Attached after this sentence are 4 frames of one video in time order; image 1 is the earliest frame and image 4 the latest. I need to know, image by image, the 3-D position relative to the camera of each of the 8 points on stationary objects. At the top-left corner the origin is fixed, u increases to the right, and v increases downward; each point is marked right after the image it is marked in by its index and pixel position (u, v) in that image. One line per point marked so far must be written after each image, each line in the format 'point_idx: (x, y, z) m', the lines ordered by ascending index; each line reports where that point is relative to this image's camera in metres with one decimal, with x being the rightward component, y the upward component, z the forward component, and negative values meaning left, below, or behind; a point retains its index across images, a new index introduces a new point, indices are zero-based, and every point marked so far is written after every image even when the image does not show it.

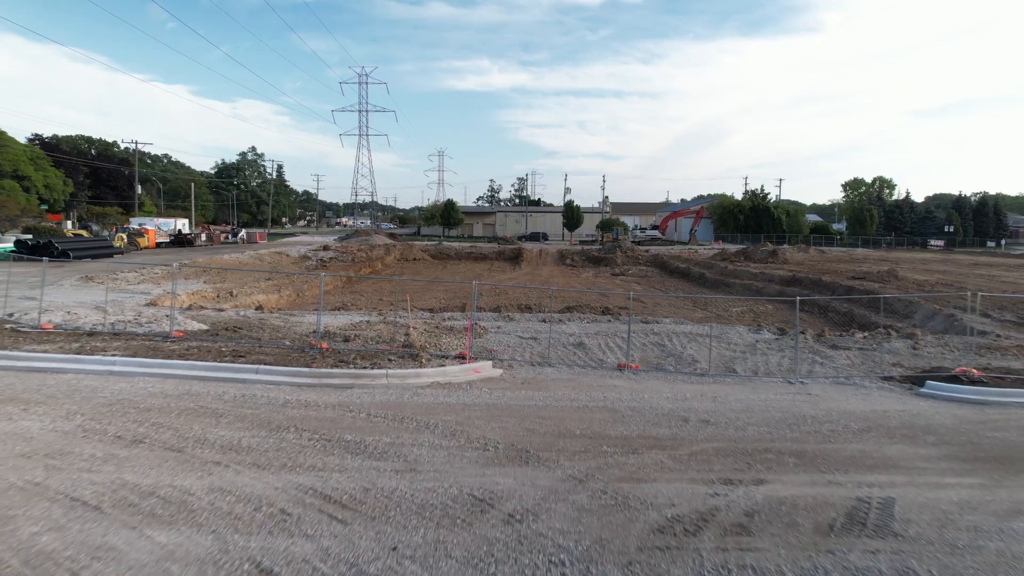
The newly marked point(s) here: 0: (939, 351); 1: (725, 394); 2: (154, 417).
0: (+5.9, -0.9, +9.4) m
1: (+2.1, -1.1, +6.7) m
2: (-2.7, -1.0, +5.0) m
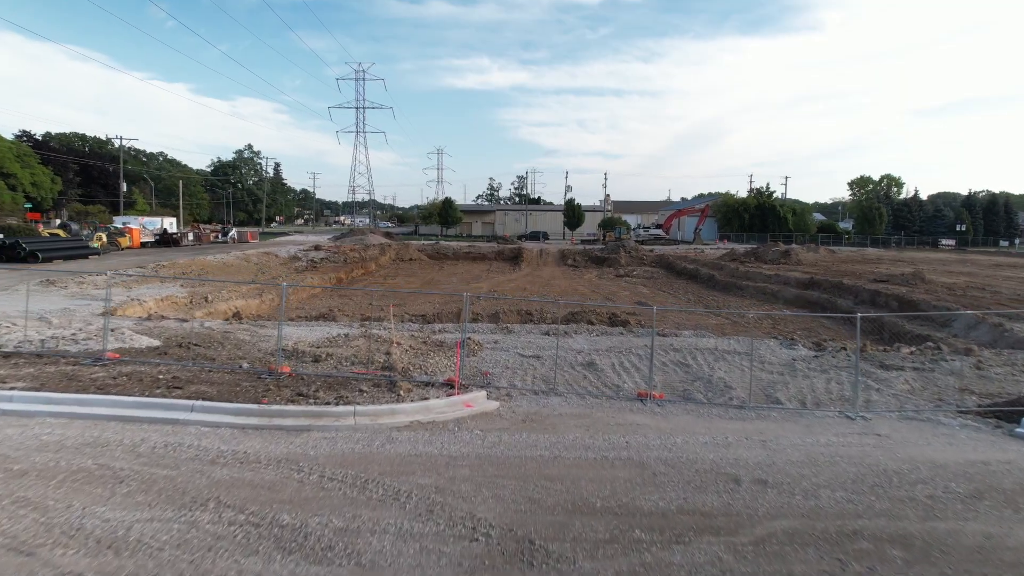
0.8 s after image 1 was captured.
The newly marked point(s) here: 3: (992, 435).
0: (+5.9, -1.0, +8.1) m
1: (+2.1, -1.2, +5.4) m
2: (-2.7, -1.1, +3.7) m
3: (+3.9, -1.2, +5.5) m
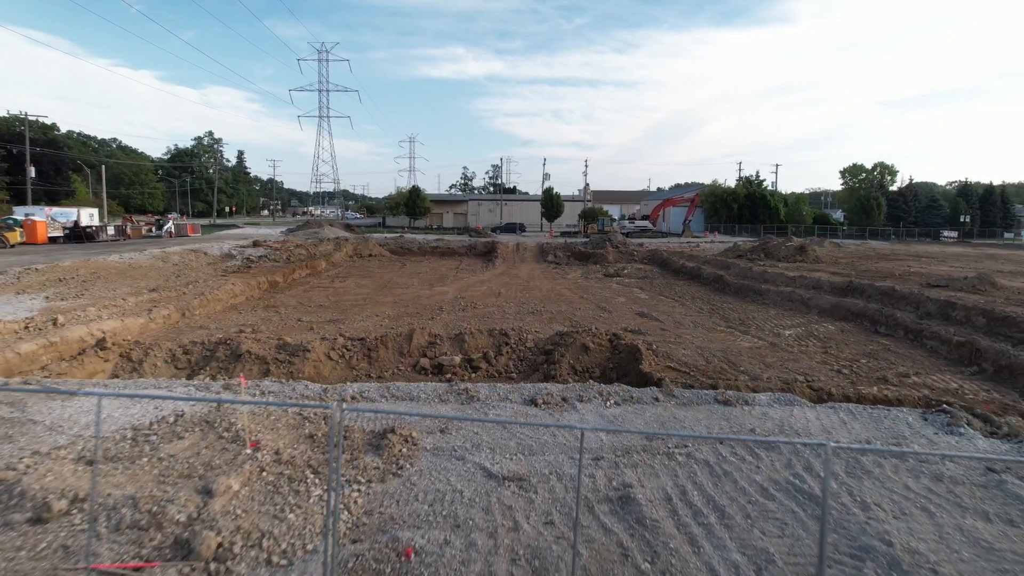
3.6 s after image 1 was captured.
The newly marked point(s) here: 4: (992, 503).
0: (+5.6, -1.3, +4.2) m
1: (+1.9, -1.6, +1.4) m
2: (-2.8, -1.5, -0.4) m
3: (+3.7, -1.6, +1.6) m
4: (+2.9, -1.3, +4.1) m
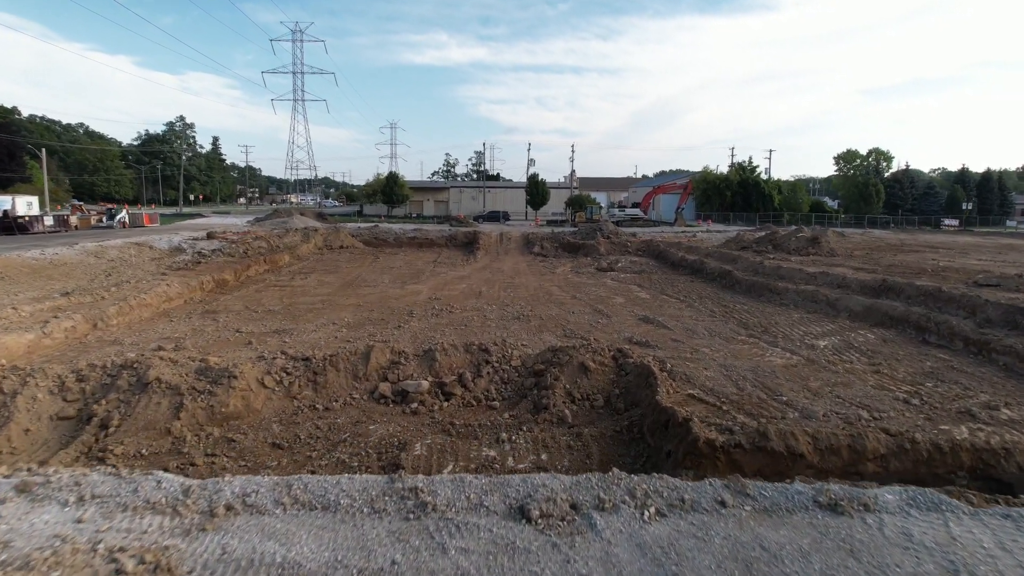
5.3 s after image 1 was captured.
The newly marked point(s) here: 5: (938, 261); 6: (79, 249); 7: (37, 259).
0: (+5.6, -1.6, +2.0) m
1: (+1.9, -1.9, -0.9) m
2: (-2.7, -1.9, -2.9) m
3: (+3.7, -1.8, -0.7) m
4: (+2.8, -1.5, +1.8) m
5: (+12.3, +0.8, +19.6) m
6: (-12.2, +1.1, +19.2) m
7: (-11.6, +0.7, +16.5) m
